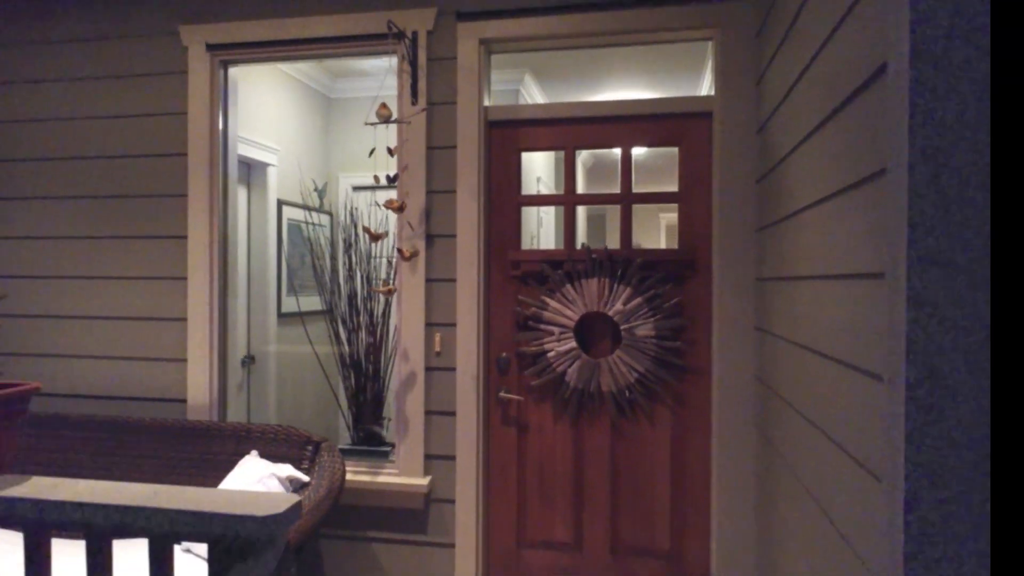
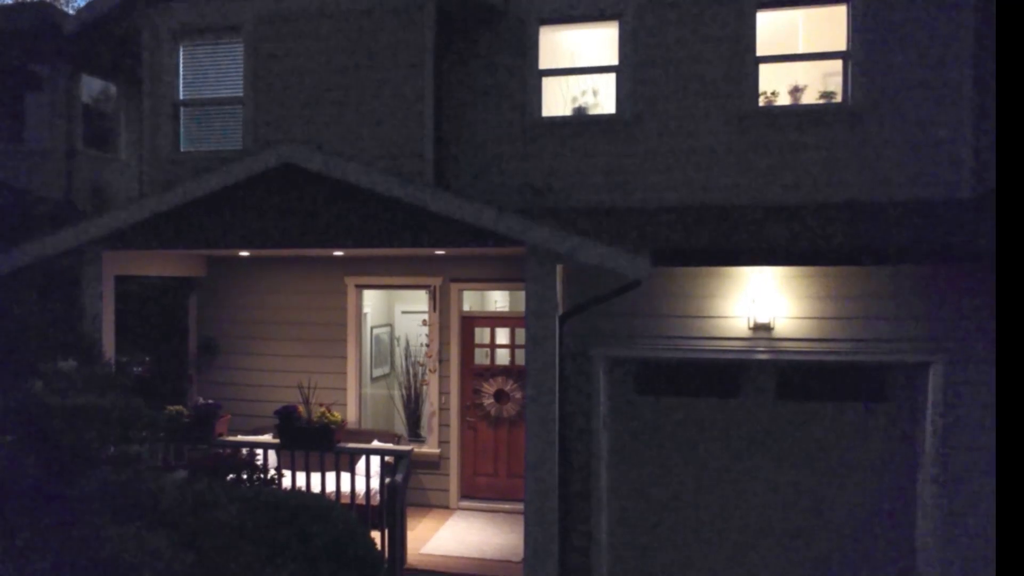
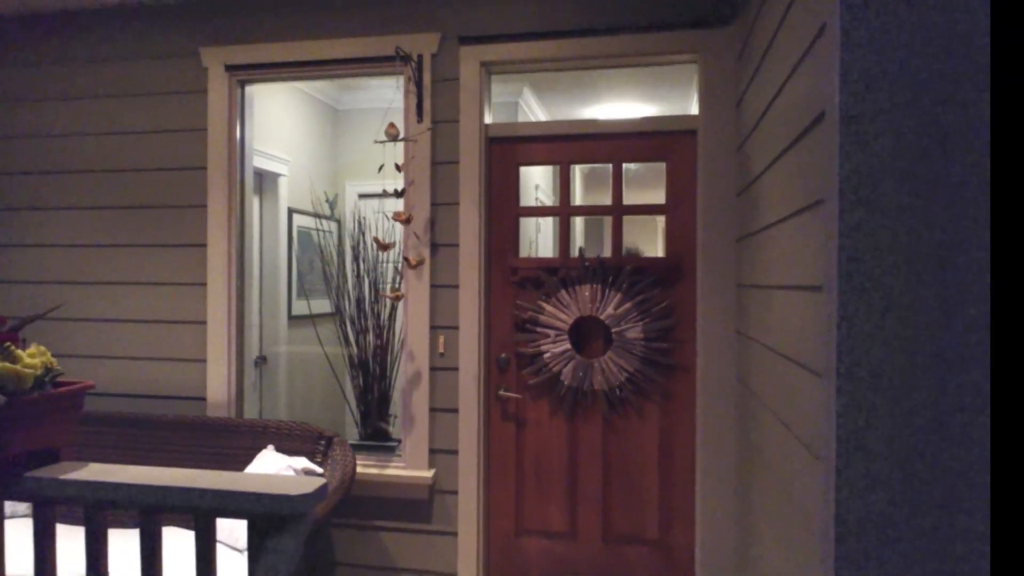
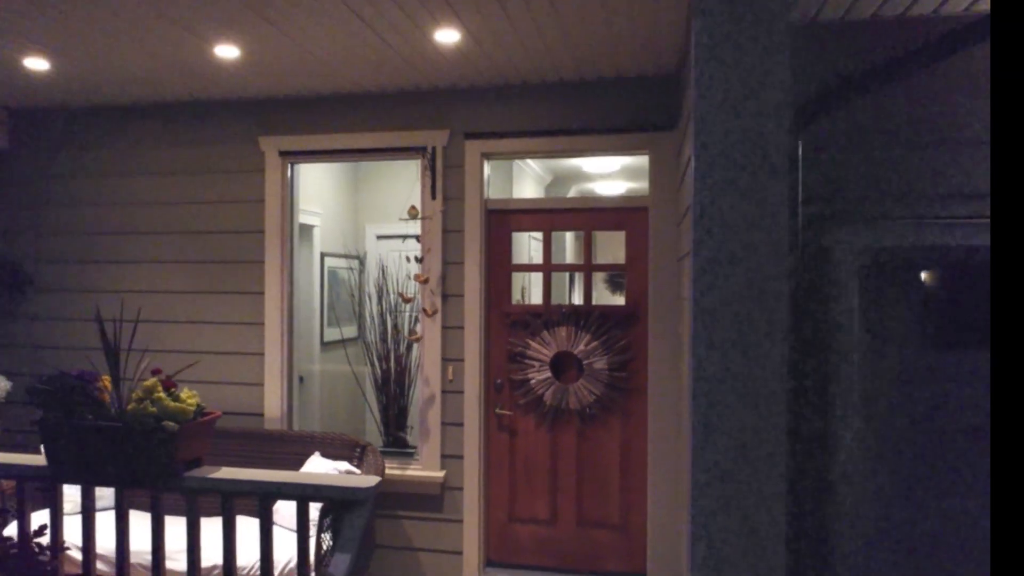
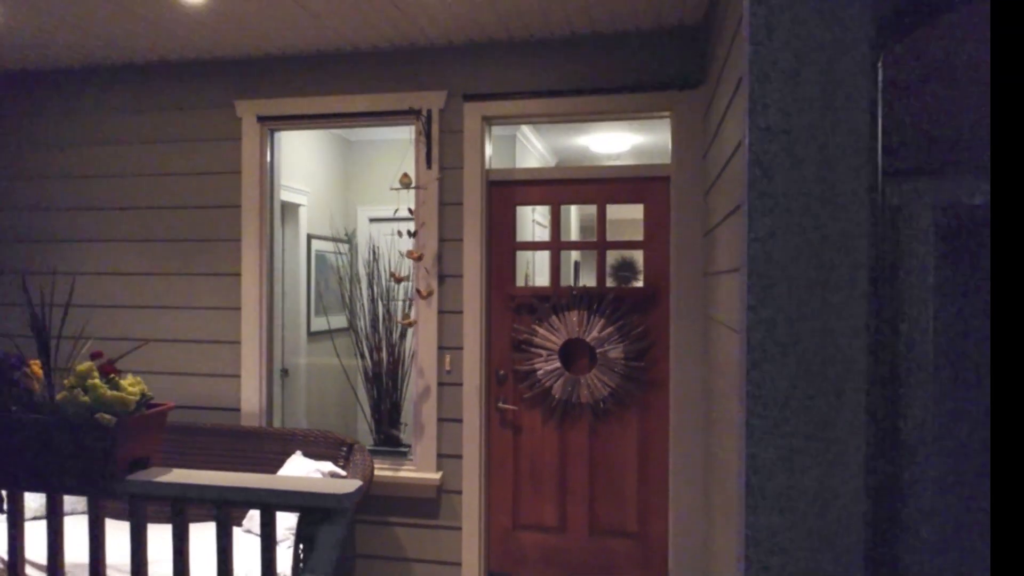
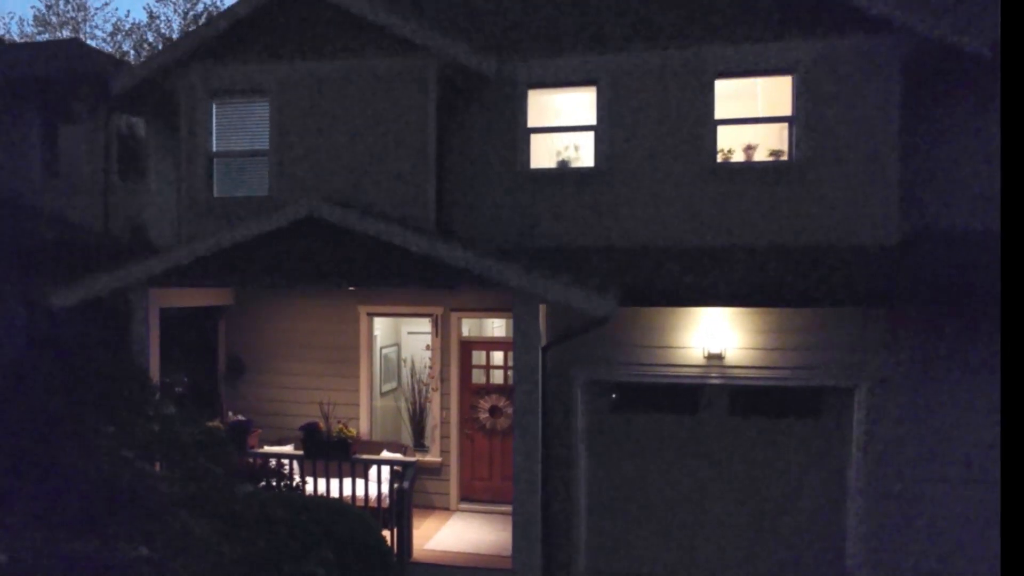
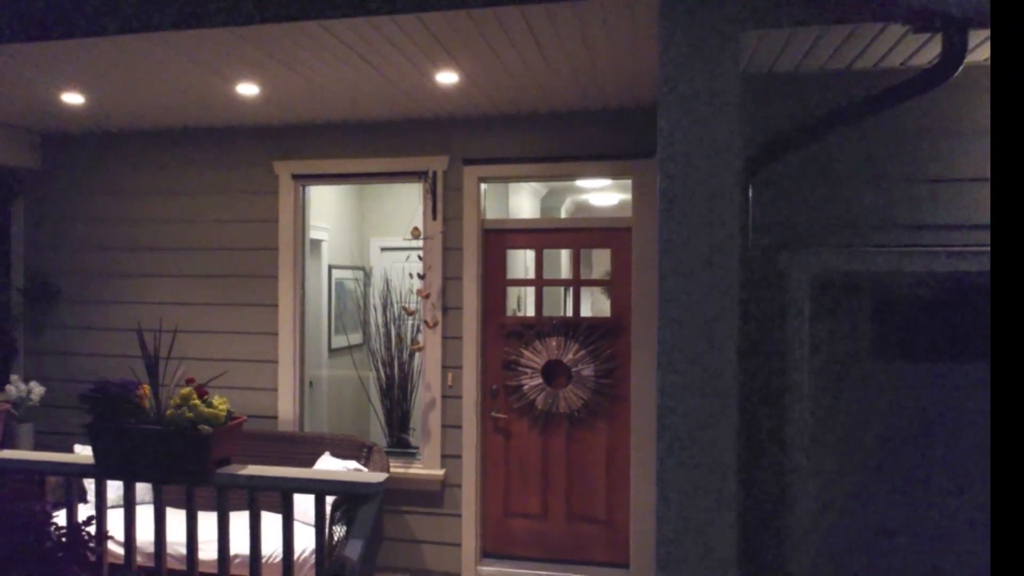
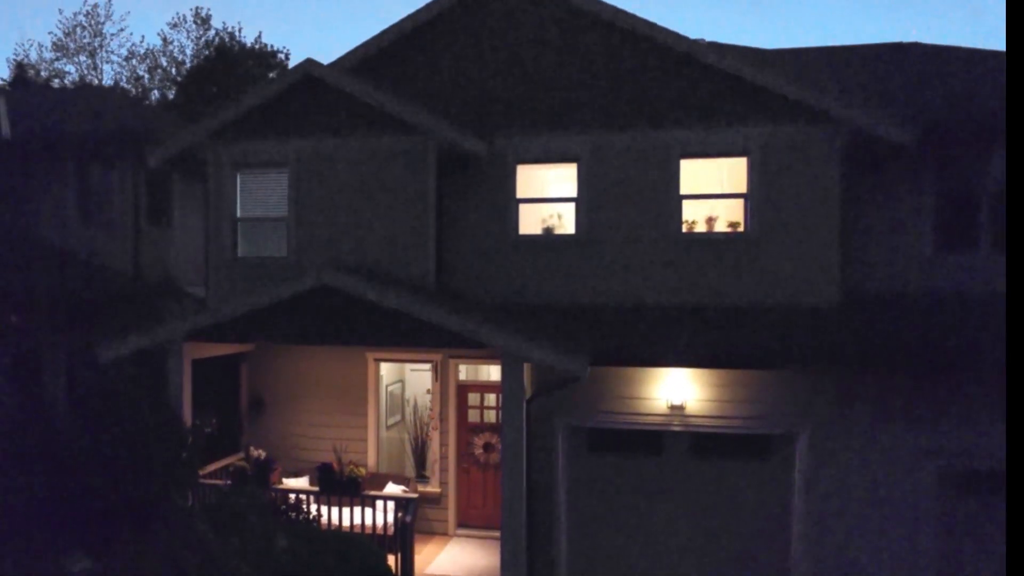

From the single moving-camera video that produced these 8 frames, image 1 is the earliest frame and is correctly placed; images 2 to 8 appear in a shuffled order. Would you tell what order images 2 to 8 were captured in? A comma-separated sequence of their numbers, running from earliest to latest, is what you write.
3, 5, 4, 7, 2, 6, 8
